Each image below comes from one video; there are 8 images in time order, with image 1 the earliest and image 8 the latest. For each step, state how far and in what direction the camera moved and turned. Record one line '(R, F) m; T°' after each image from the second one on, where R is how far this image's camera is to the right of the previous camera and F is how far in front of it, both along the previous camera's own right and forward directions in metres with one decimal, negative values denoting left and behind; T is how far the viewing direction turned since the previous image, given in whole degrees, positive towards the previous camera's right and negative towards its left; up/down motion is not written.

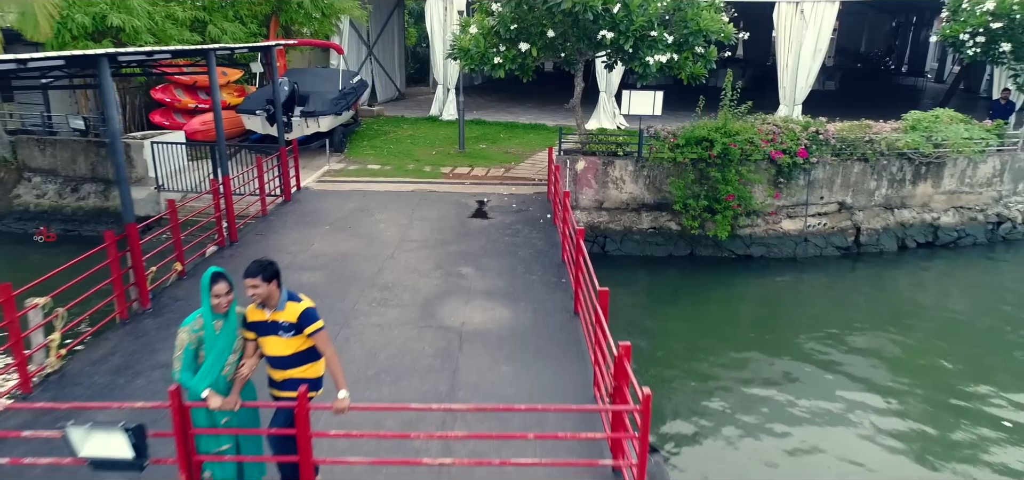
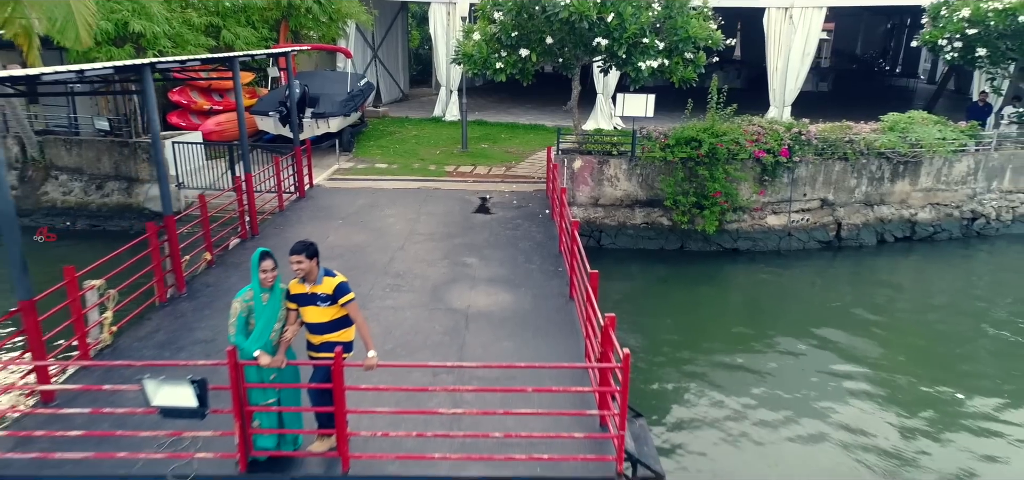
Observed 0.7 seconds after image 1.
(0.0, -0.7) m; 0°
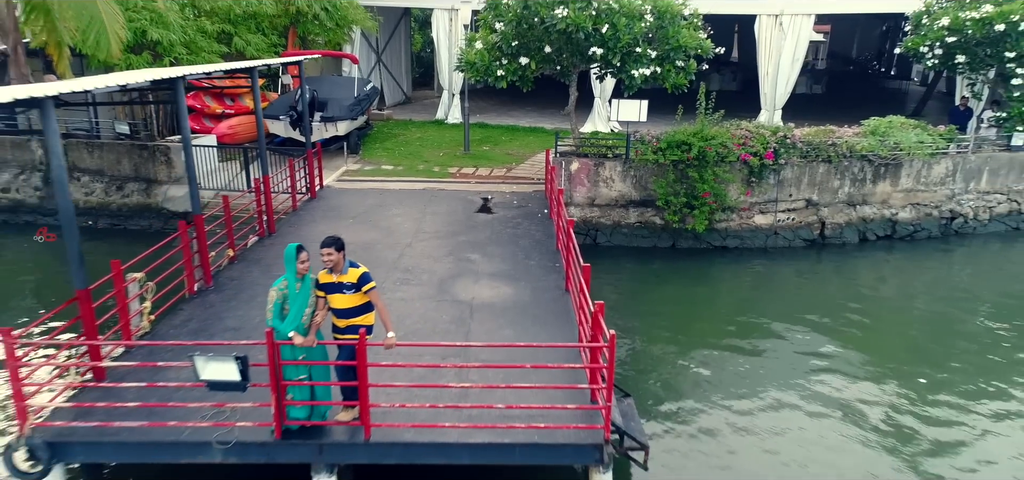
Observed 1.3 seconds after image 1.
(0.0, -0.7) m; 0°
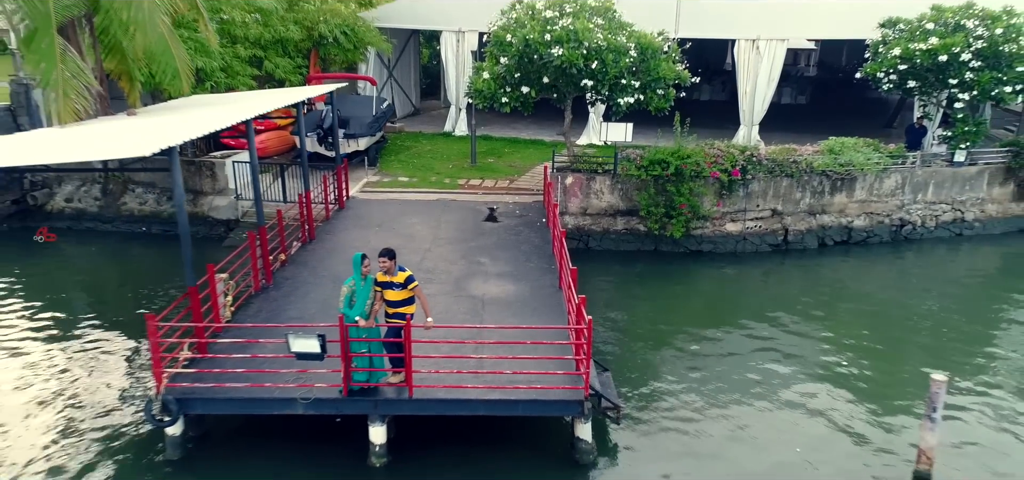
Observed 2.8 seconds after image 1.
(0.0, -1.9) m; 0°
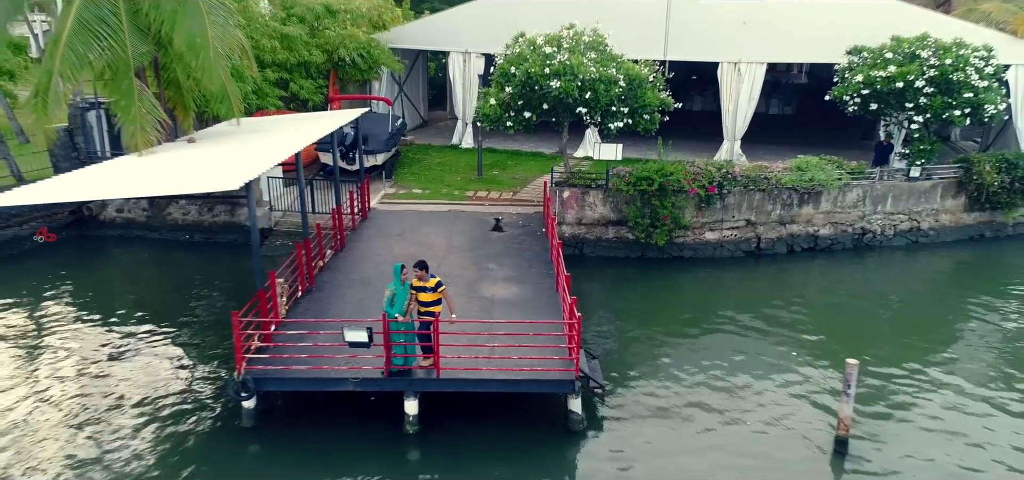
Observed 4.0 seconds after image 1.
(-0.1, -1.9) m; 0°
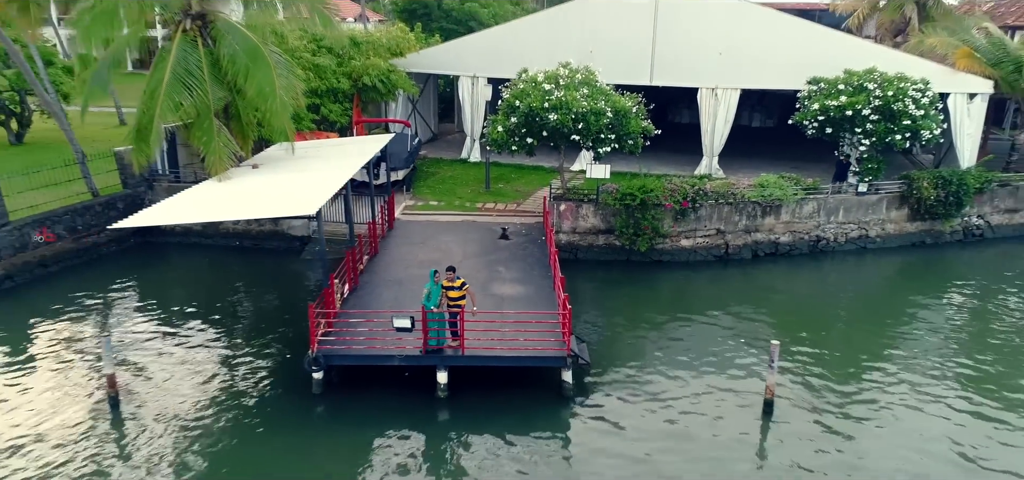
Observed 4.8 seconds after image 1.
(-0.1, -3.0) m; 0°
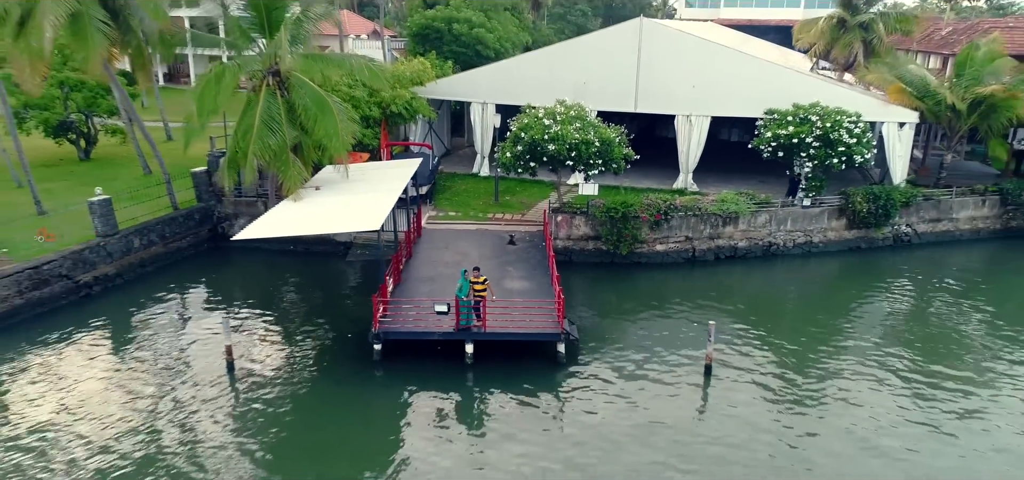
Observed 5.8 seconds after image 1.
(-0.2, -4.5) m; 0°
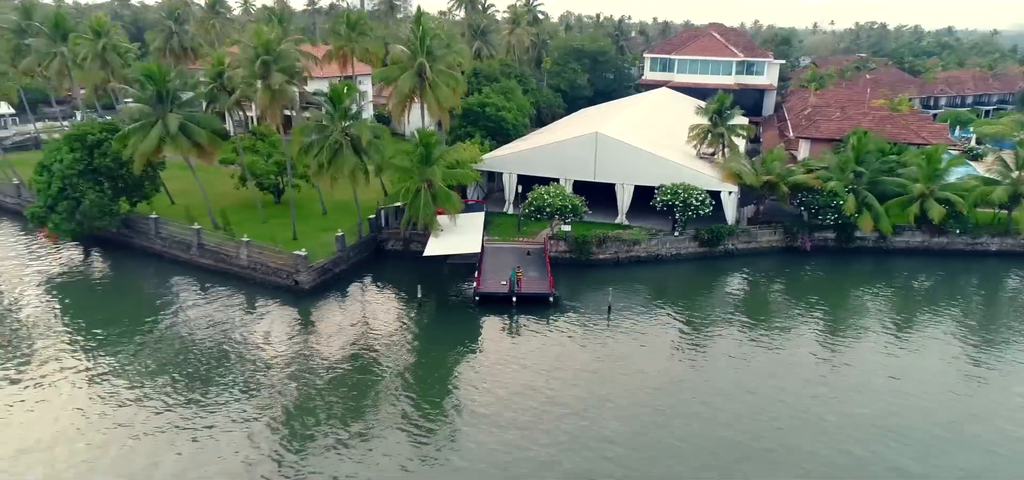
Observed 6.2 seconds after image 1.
(-1.0, -25.1) m; 0°
